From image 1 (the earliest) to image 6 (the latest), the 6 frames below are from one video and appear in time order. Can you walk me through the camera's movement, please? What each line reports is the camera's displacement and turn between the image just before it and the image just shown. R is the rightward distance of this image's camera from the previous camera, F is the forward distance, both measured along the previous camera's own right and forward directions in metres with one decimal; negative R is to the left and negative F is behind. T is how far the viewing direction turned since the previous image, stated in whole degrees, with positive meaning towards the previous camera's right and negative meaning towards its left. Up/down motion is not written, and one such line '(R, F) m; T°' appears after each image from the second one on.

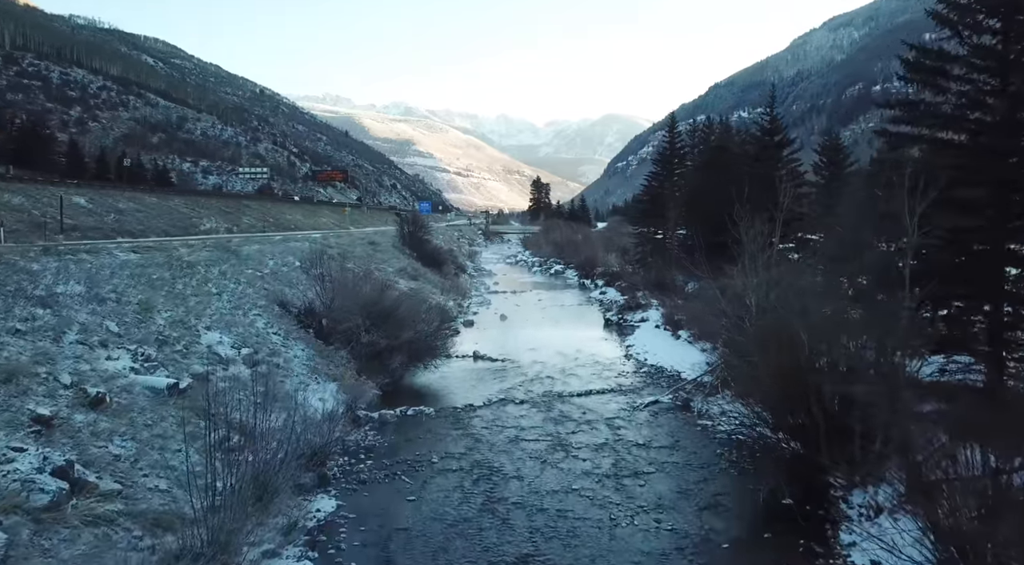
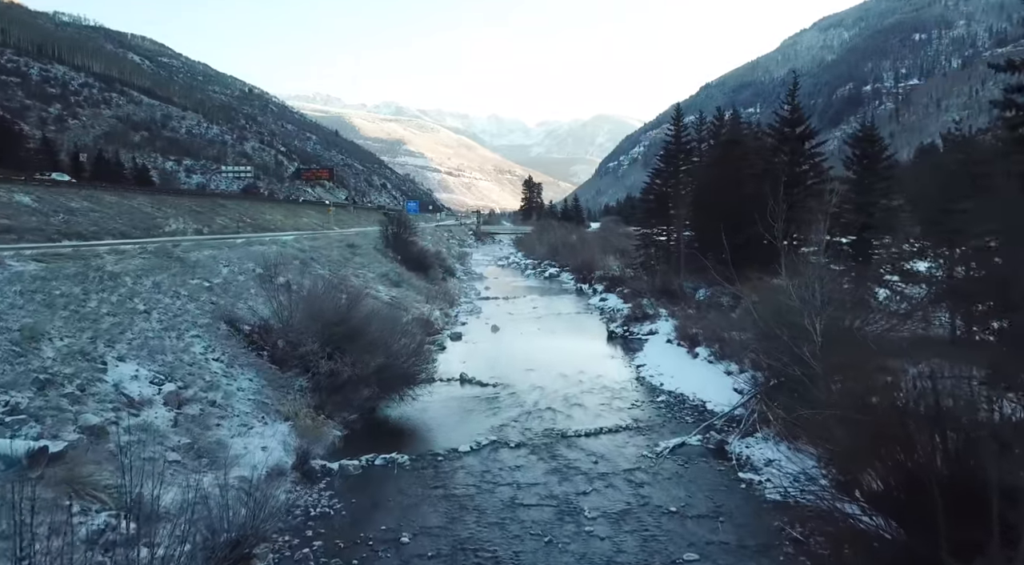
(0.0, +3.5) m; +1°
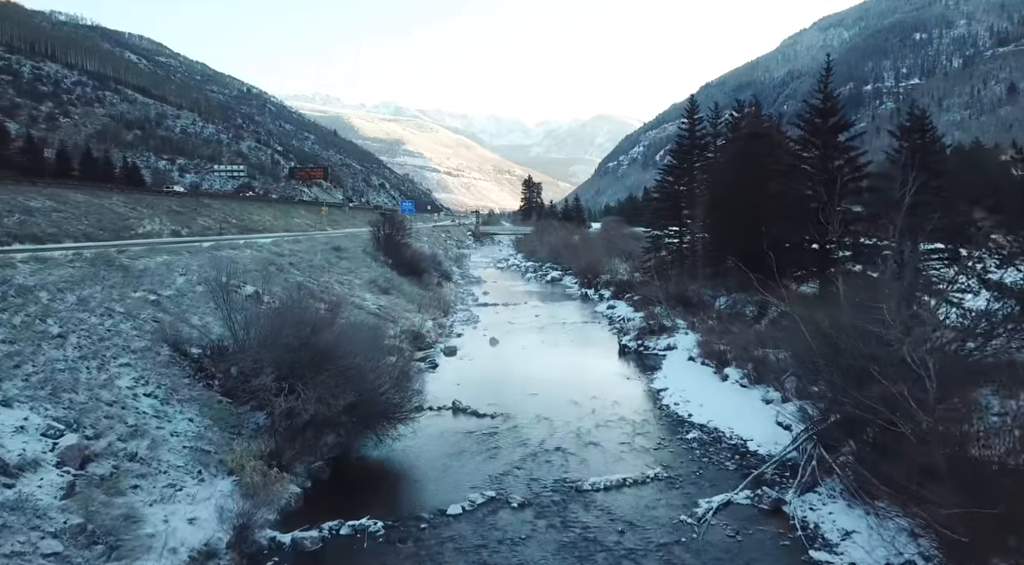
(-0.1, +3.1) m; 0°
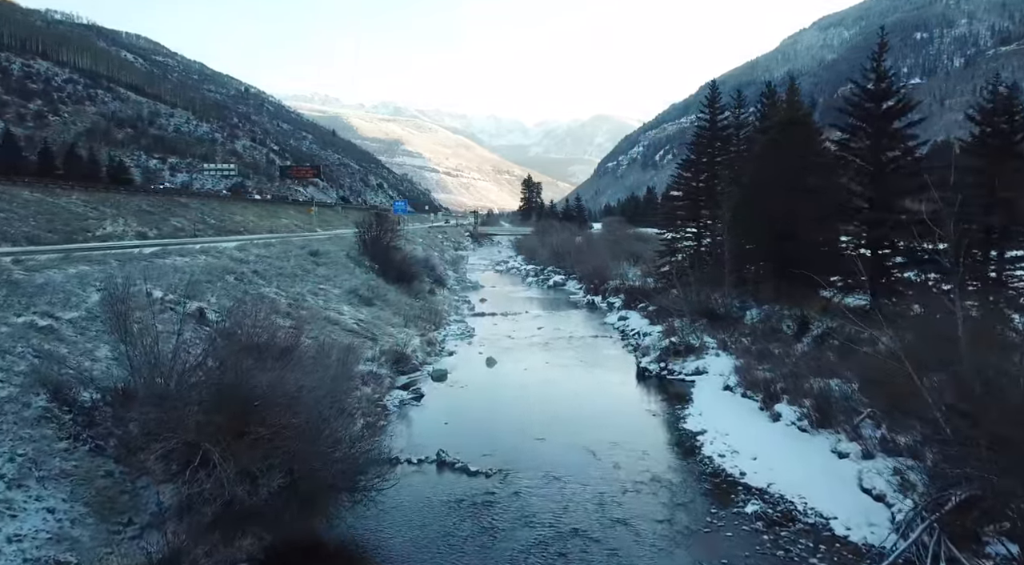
(0.0, +4.0) m; 0°
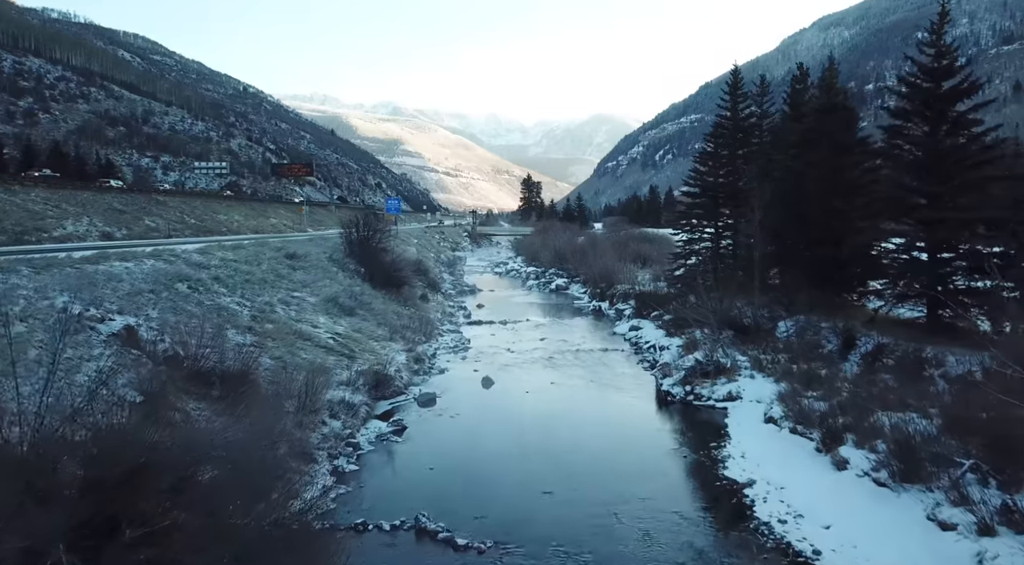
(0.0, +3.3) m; 0°
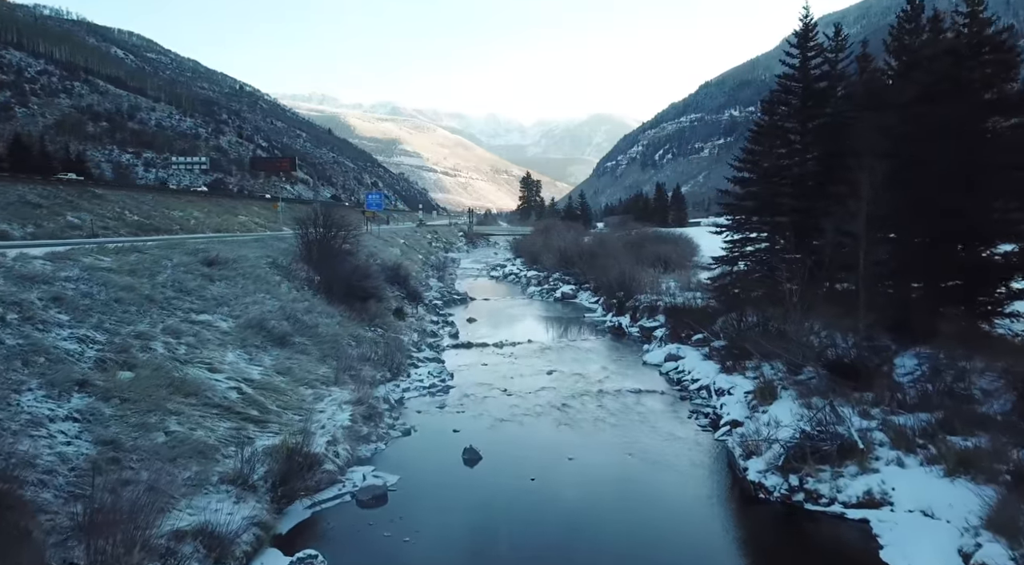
(0.0, +7.4) m; 0°
